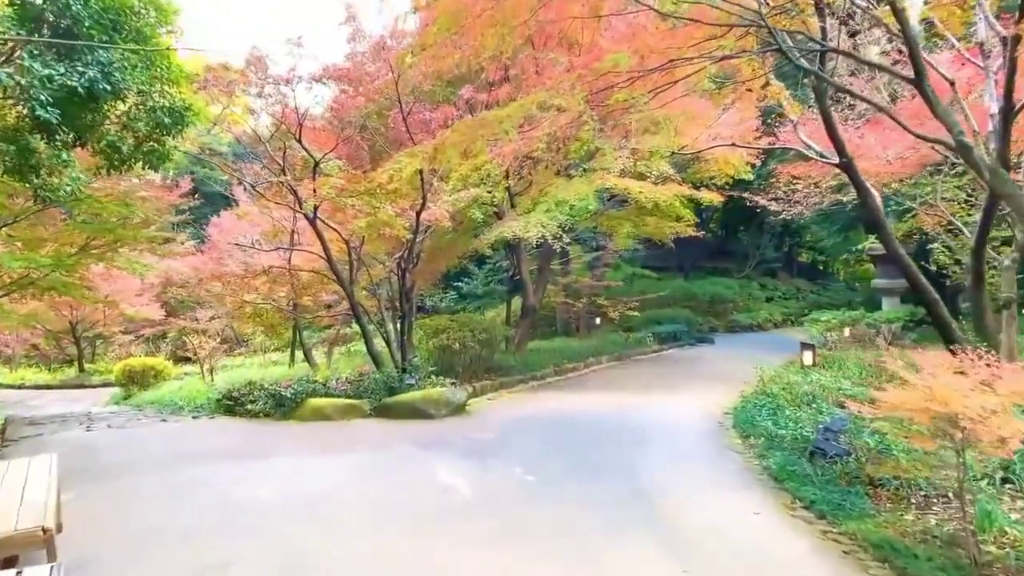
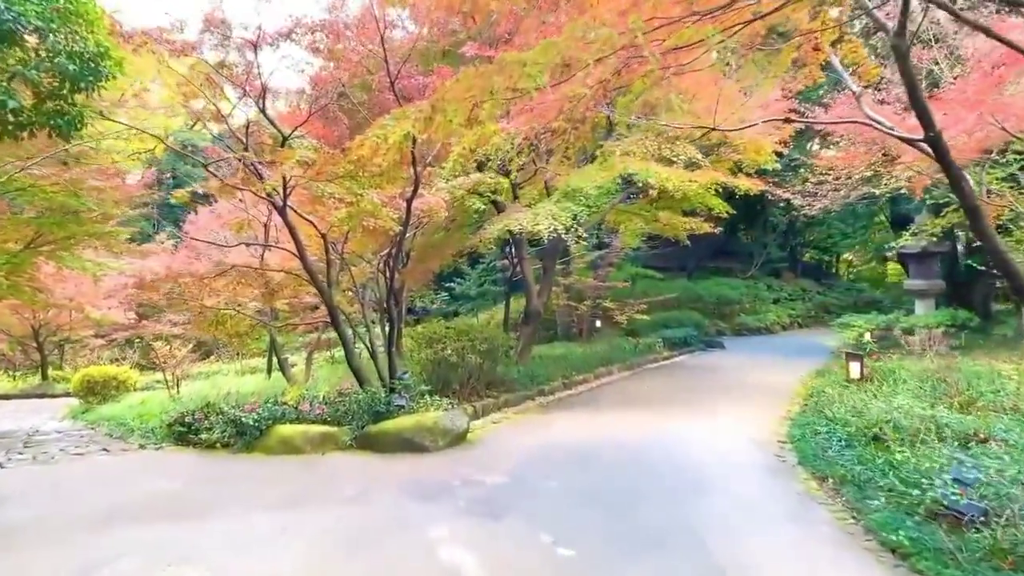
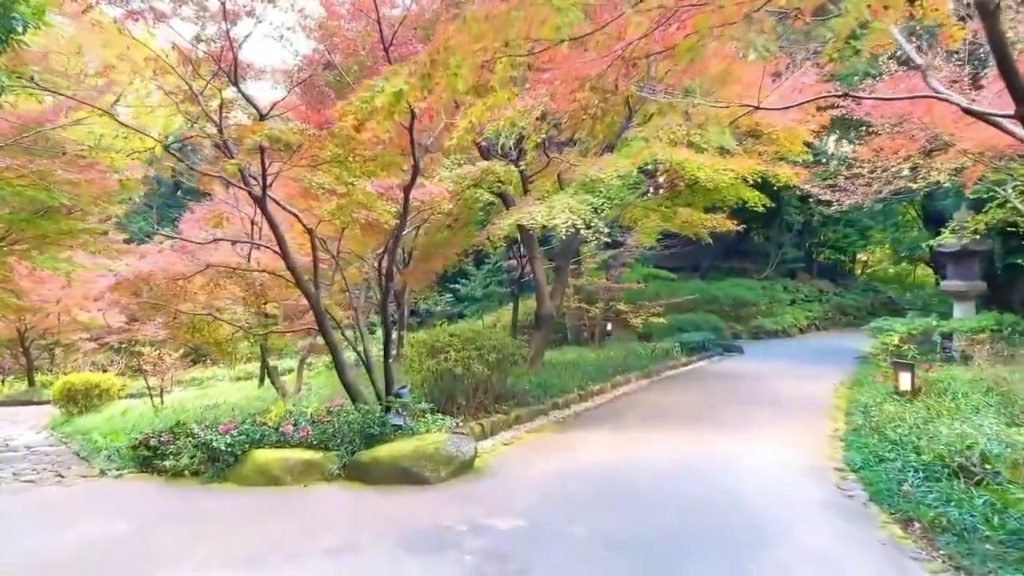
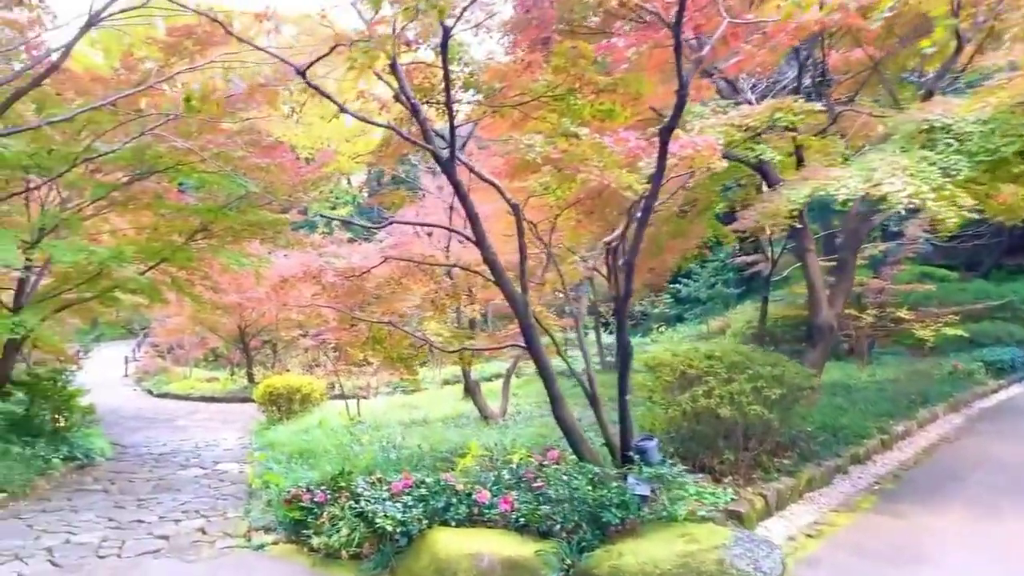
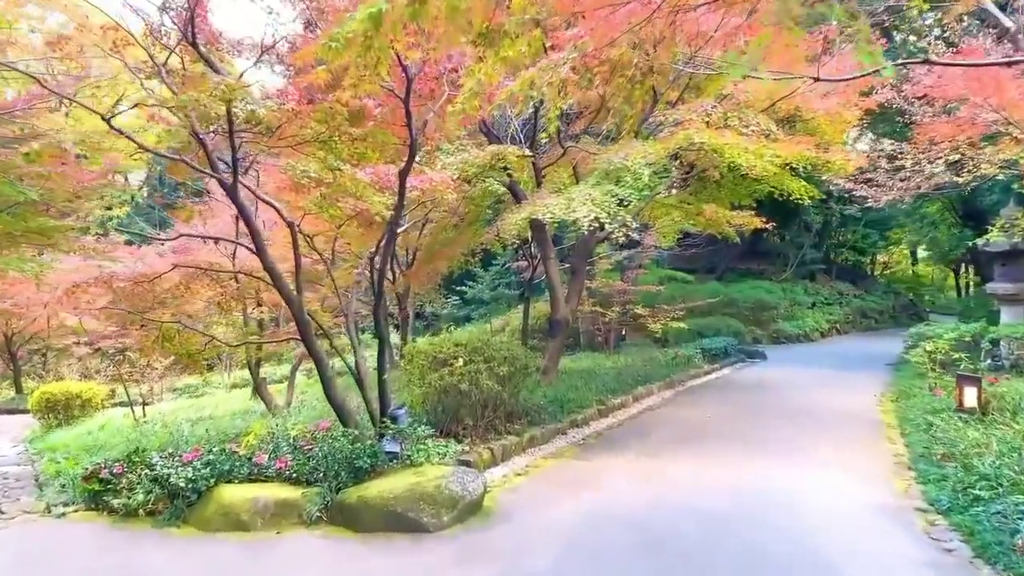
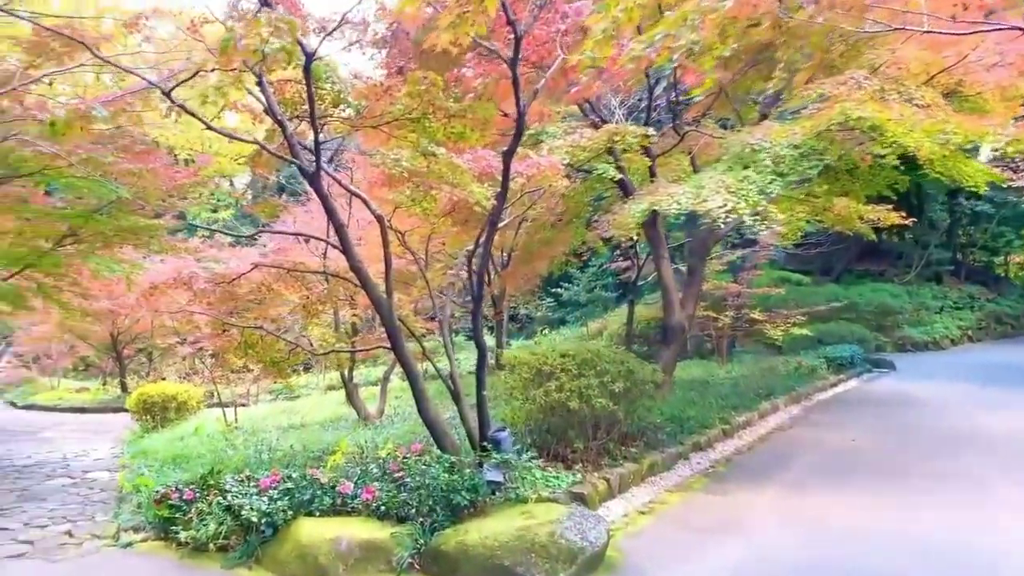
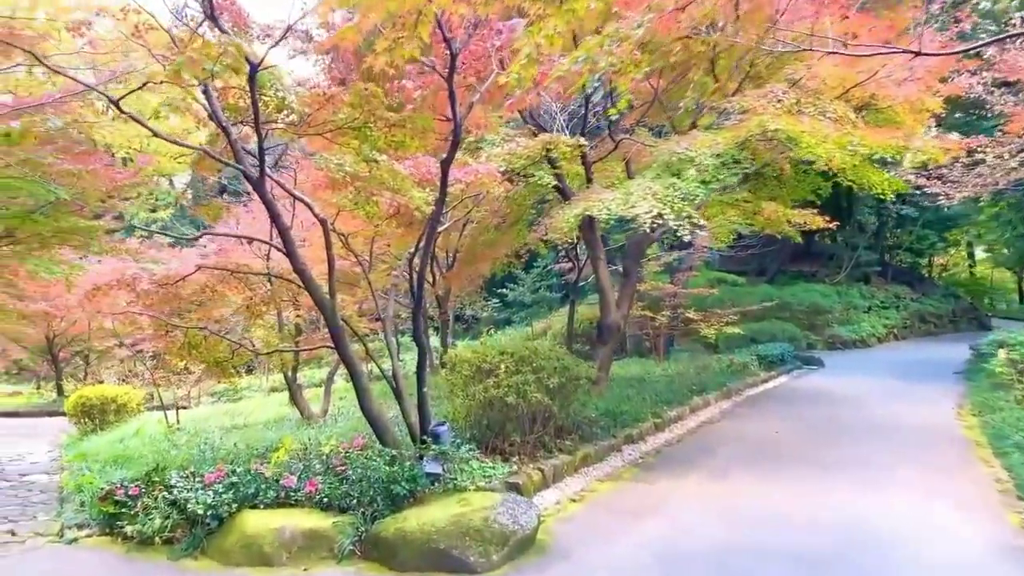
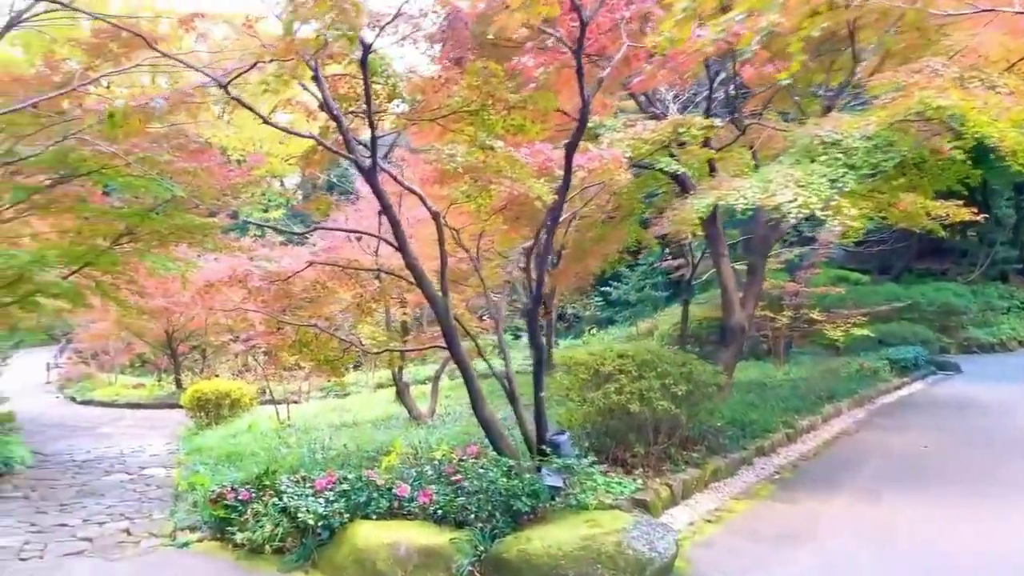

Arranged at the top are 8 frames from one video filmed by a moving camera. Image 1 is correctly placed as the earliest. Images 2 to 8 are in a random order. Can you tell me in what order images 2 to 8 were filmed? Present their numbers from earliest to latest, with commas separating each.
2, 3, 5, 7, 6, 8, 4
